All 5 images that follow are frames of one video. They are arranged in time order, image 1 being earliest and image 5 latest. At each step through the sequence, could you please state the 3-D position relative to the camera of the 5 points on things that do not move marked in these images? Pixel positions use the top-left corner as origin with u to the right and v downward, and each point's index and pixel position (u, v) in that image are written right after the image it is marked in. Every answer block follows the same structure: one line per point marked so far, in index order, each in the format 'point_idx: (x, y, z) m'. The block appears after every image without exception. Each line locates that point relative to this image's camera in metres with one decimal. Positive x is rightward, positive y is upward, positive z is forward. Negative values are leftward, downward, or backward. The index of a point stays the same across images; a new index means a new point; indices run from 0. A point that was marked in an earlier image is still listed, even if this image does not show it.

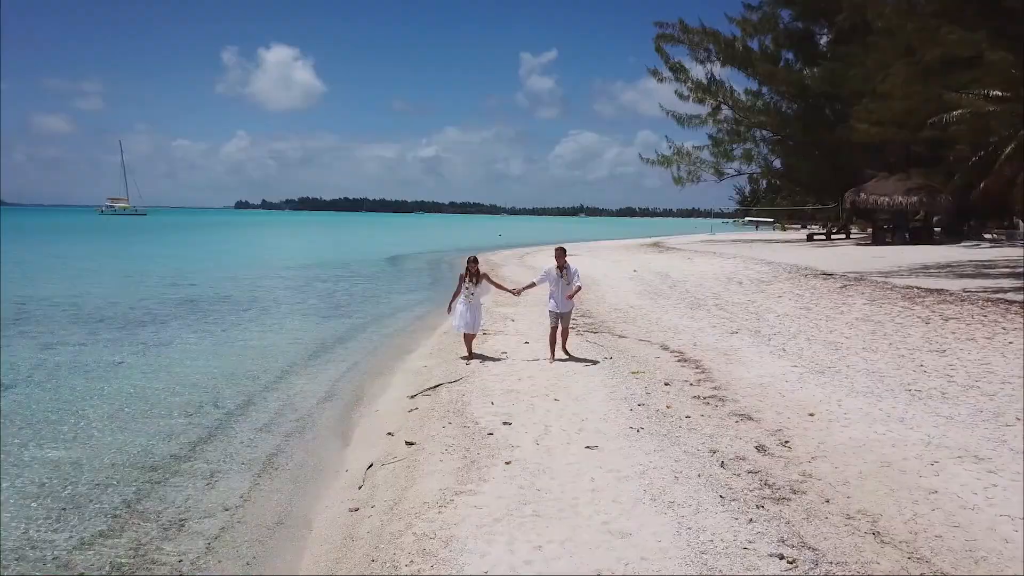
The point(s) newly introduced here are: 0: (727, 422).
0: (+1.6, -1.0, +6.2) m
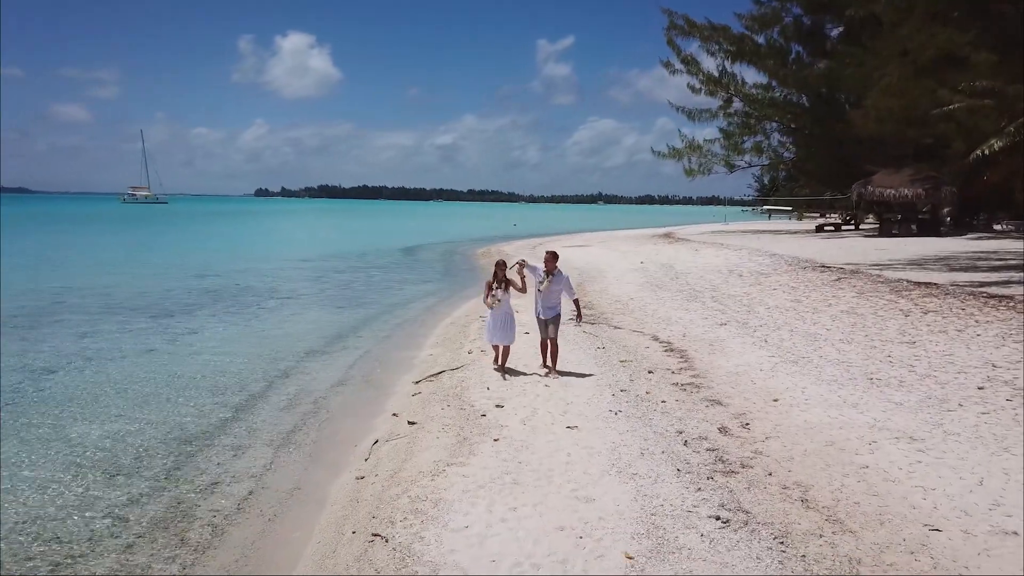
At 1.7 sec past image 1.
0: (+1.5, -1.0, +6.9) m
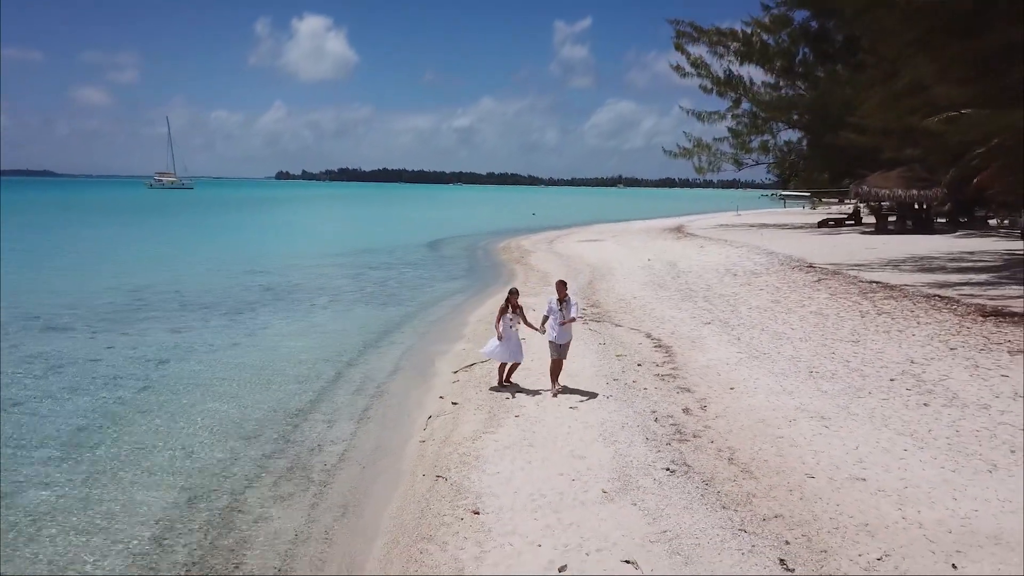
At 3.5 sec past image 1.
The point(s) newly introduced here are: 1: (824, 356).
0: (+1.7, -1.1, +9.0) m
1: (+3.9, -0.8, +10.4) m
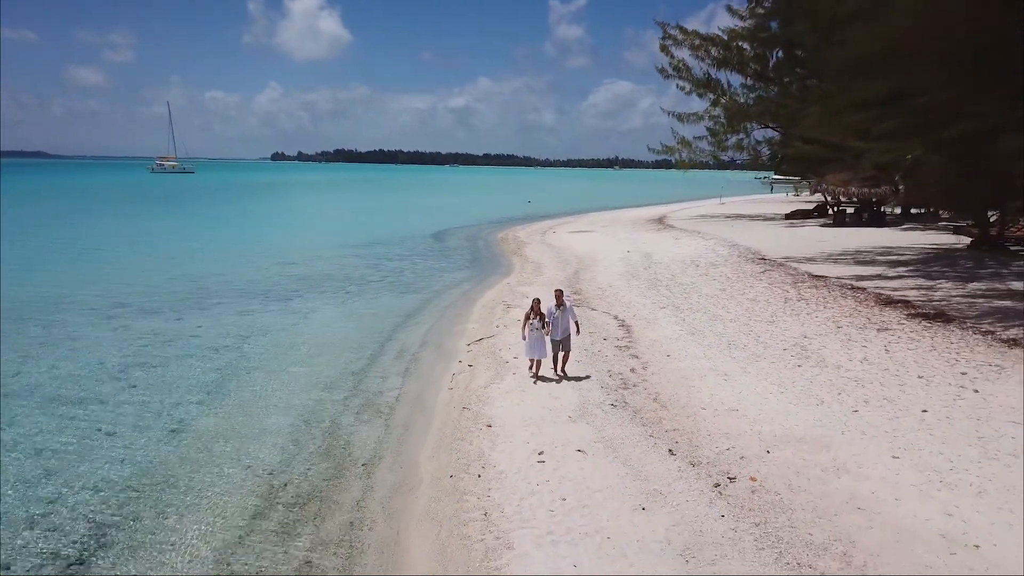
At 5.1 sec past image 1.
0: (+1.7, -1.1, +12.5) m
1: (+3.9, -0.7, +14.0) m
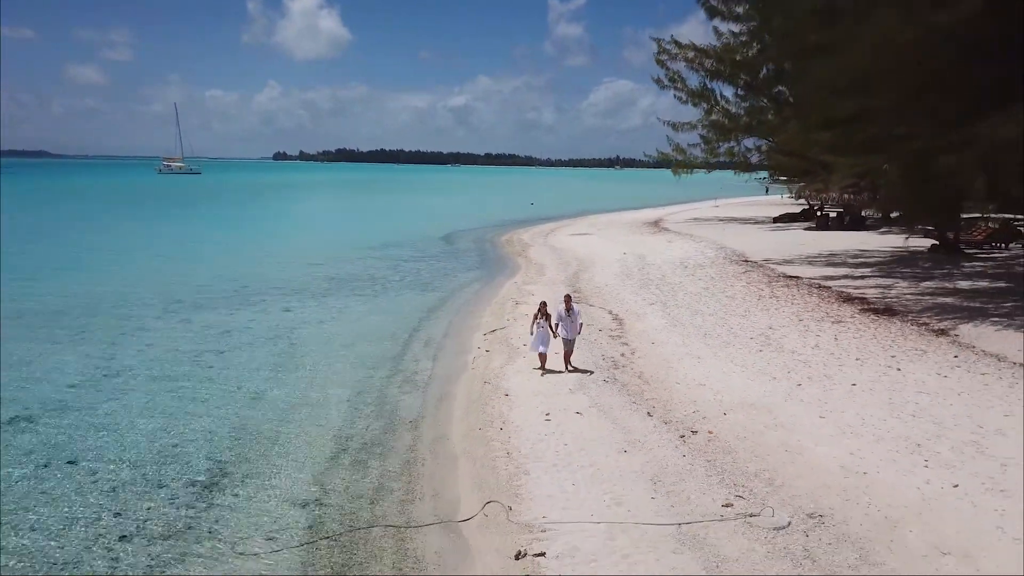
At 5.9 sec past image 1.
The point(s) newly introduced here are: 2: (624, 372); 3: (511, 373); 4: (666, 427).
0: (+1.9, -1.0, +14.9) m
1: (+4.1, -0.7, +16.3) m
2: (+1.7, -1.3, +13.0) m
3: (0.0, -1.3, +12.8) m
4: (+1.9, -1.8, +10.4) m
